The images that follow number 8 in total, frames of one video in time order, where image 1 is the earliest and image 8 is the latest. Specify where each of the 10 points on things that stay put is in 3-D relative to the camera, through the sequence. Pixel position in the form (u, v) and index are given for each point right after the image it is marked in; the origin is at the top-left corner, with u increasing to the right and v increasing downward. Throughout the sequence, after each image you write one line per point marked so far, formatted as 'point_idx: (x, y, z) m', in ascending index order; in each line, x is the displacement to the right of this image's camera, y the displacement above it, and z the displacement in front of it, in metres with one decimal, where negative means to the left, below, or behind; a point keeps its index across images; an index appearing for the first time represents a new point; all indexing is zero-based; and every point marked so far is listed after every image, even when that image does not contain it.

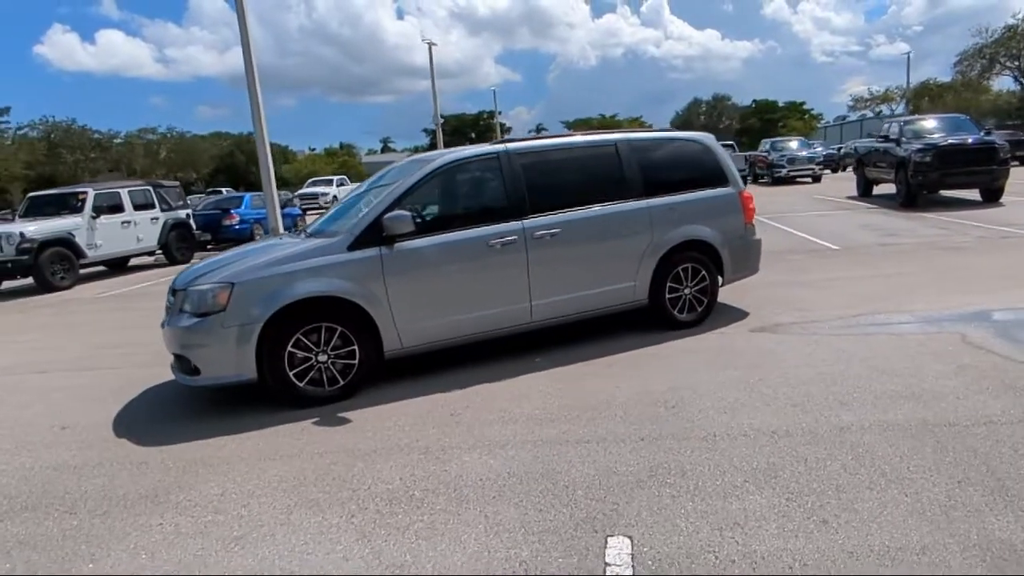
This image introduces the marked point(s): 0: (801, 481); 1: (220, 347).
0: (+1.6, -1.0, +3.8) m
1: (-2.3, -0.5, +5.7) m
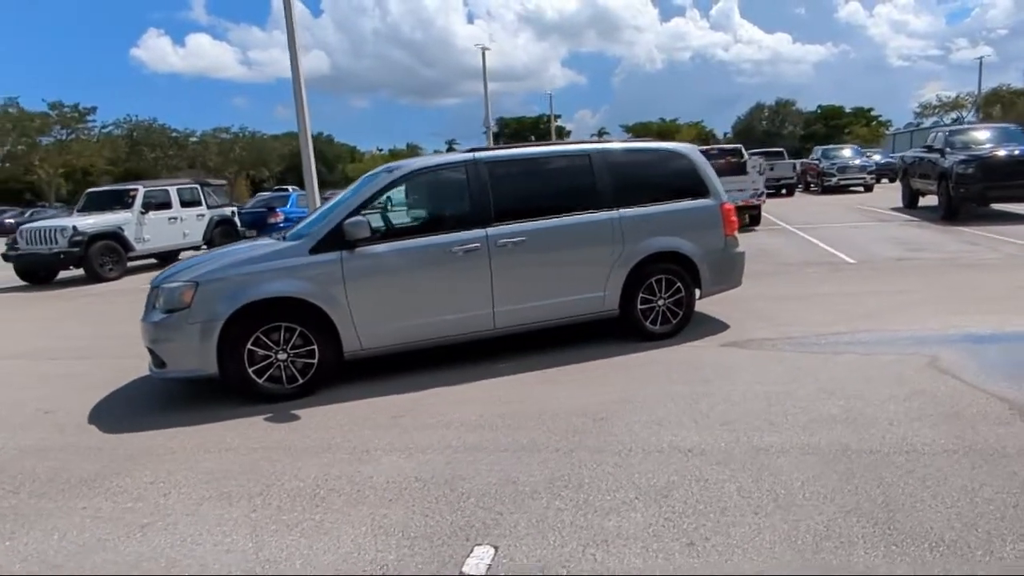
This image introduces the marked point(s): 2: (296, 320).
0: (+0.9, -1.1, +3.8) m
1: (-2.7, -0.5, +6.0) m
2: (-1.9, -0.3, +6.2) m
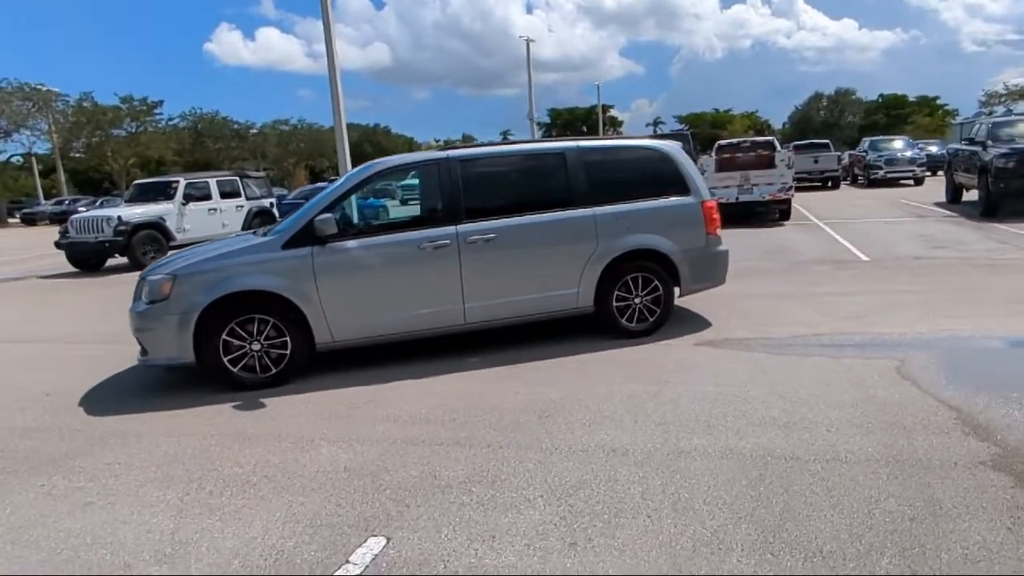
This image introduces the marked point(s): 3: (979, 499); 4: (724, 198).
0: (+0.4, -1.1, +3.8) m
1: (-3.1, -0.4, +6.3) m
2: (-2.2, -0.2, +6.4) m
3: (+2.3, -1.0, +3.5) m
4: (+4.5, +1.9, +15.2) m
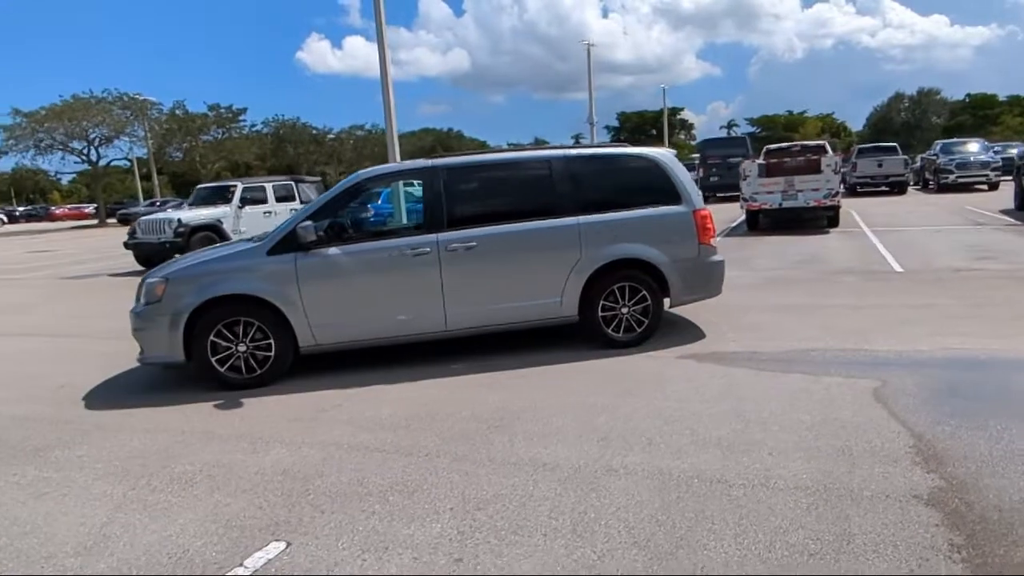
0: (-0.1, -1.2, +3.7) m
1: (-3.3, -0.4, +6.6) m
2: (-2.4, -0.2, +6.6) m
3: (+1.7, -1.1, +3.2) m
4: (+5.2, +1.7, +14.6) m
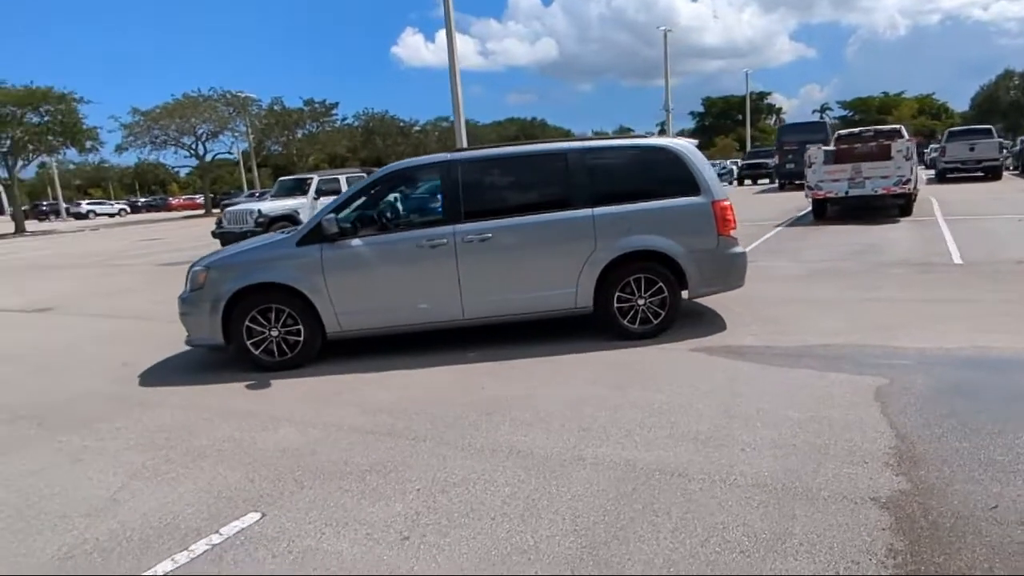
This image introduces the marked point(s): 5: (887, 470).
0: (-0.3, -1.2, +3.9) m
1: (-3.1, -0.3, +7.1) m
2: (-2.2, -0.1, +7.0) m
3: (+1.4, -1.1, +3.2) m
4: (+6.3, +1.9, +14.0) m
5: (+2.0, -1.0, +3.8) m
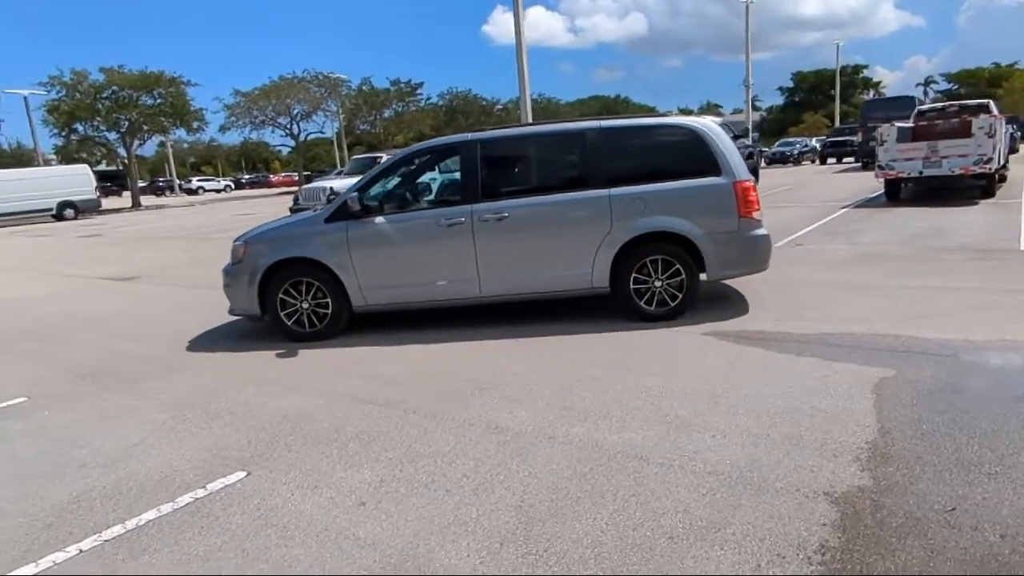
0: (-0.5, -1.0, +4.1) m
1: (-2.9, 0.0, +7.5) m
2: (-2.0, +0.1, +7.3) m
3: (+1.1, -1.1, +3.1) m
4: (+7.3, +2.2, +13.2) m
5: (+1.7, -0.9, +3.6) m
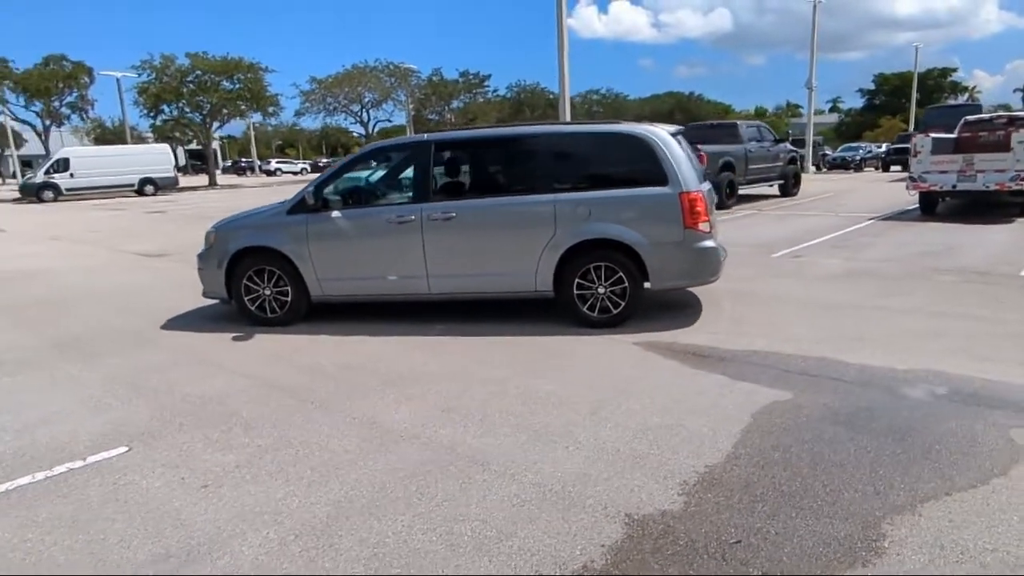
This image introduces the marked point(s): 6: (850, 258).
0: (-1.4, -1.0, +4.2) m
1: (-3.4, +0.2, +7.9) m
2: (-2.5, +0.3, +7.6) m
3: (+0.2, -1.1, +3.1) m
4: (+7.5, +1.8, +12.5) m
5: (+0.8, -1.0, +3.6) m
6: (+4.5, +0.4, +9.5) m
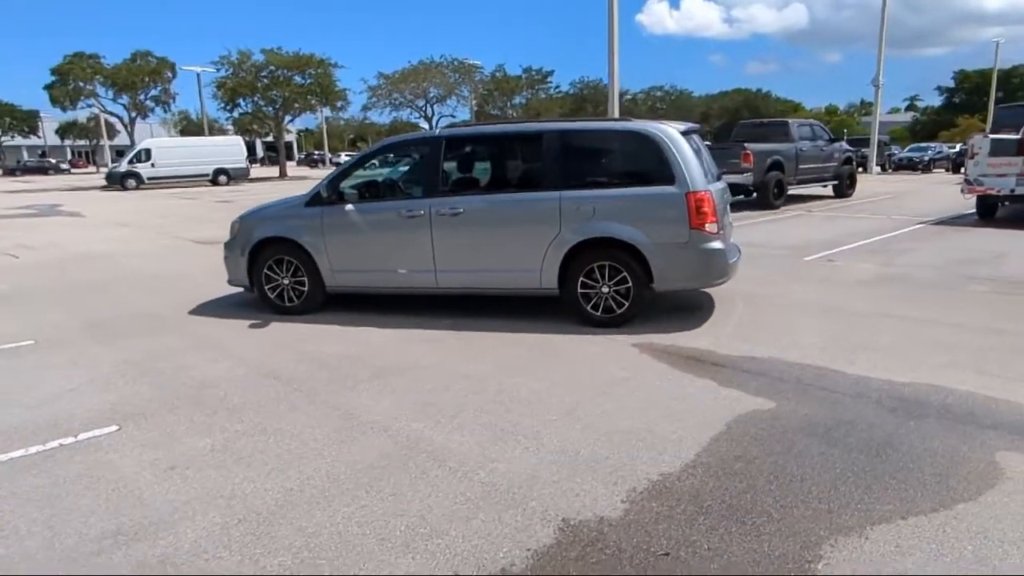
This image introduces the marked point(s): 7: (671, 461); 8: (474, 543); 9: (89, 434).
0: (-1.6, -0.9, +4.3) m
1: (-3.2, +0.3, +8.1) m
2: (-2.4, +0.4, +7.8) m
3: (-0.2, -1.1, +3.1) m
4: (+8.1, +1.6, +11.8) m
5: (+0.6, -1.0, +3.5) m
6: (+4.8, +0.3, +9.1) m
7: (+0.9, -0.9, +3.8) m
8: (-0.1, -1.1, +3.1) m
9: (-2.7, -1.0, +4.6) m
